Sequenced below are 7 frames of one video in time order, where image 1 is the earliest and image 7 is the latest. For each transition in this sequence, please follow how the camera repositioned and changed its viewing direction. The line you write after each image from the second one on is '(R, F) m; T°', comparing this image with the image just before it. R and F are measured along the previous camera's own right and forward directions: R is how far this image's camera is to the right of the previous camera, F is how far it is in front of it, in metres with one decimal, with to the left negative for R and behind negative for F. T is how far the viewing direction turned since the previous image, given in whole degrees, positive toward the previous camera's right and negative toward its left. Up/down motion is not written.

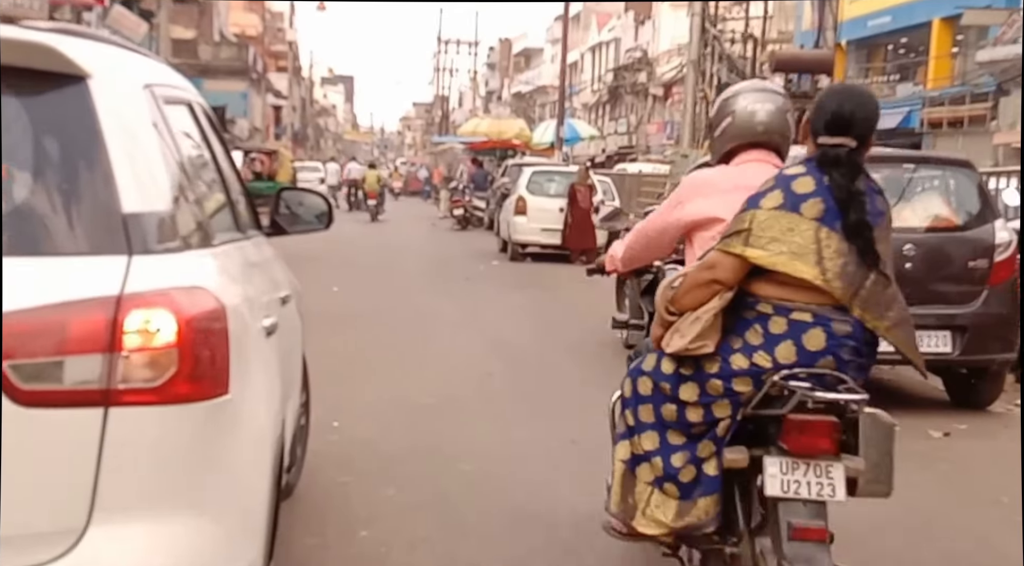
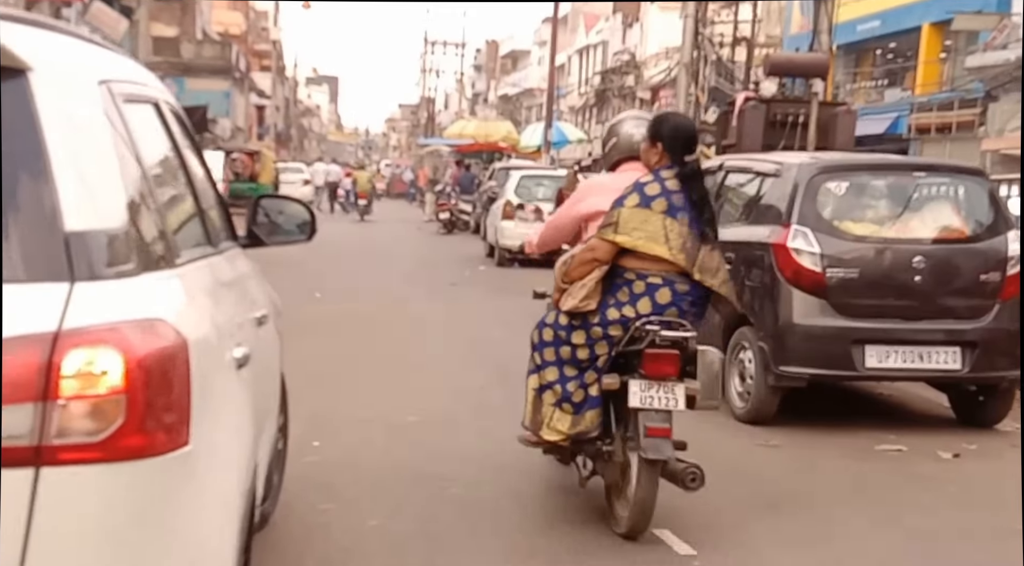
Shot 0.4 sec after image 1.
(0.0, +0.3) m; +1°
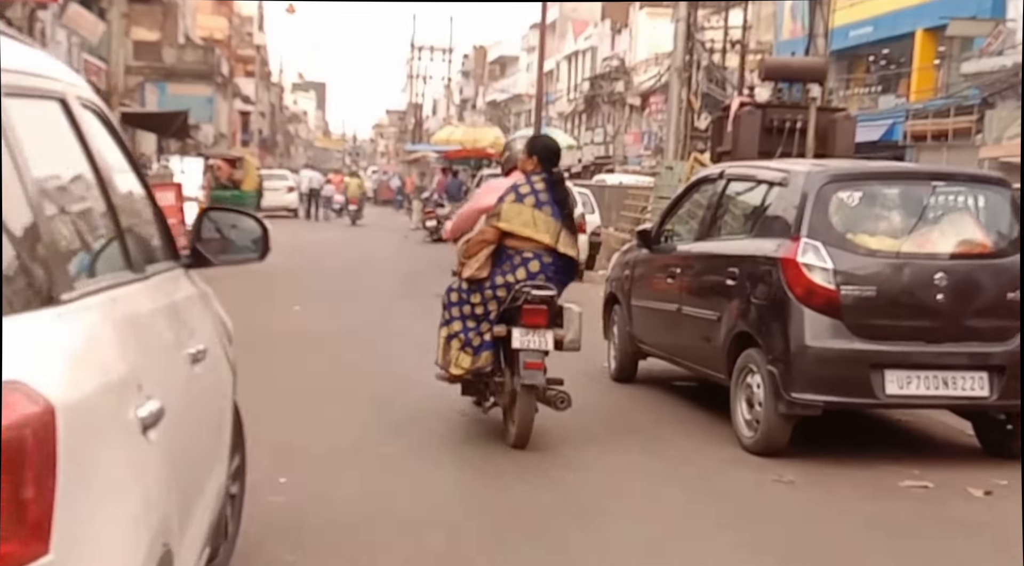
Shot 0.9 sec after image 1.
(0.0, +0.5) m; +1°
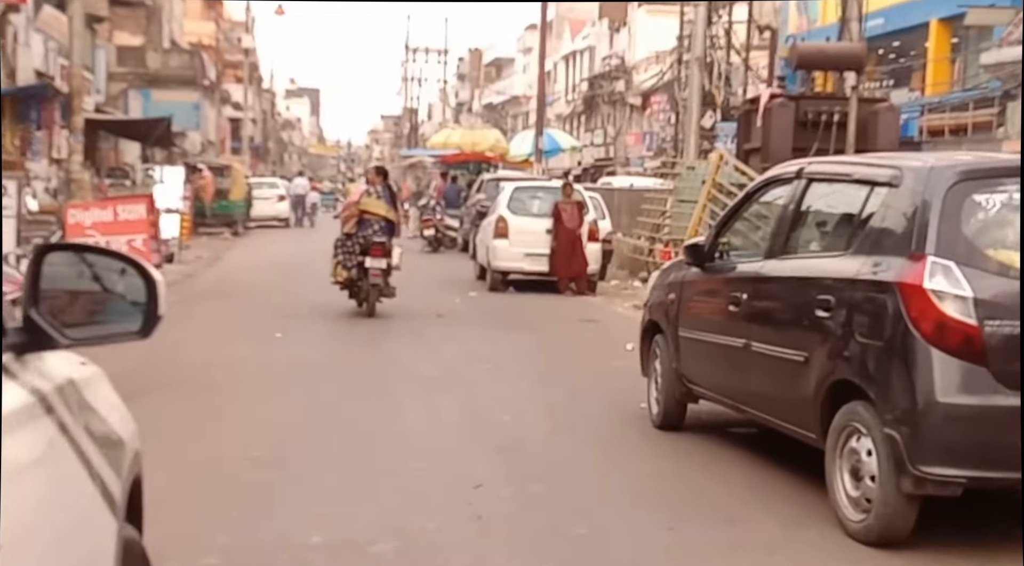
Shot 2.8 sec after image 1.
(-0.1, +1.4) m; 0°
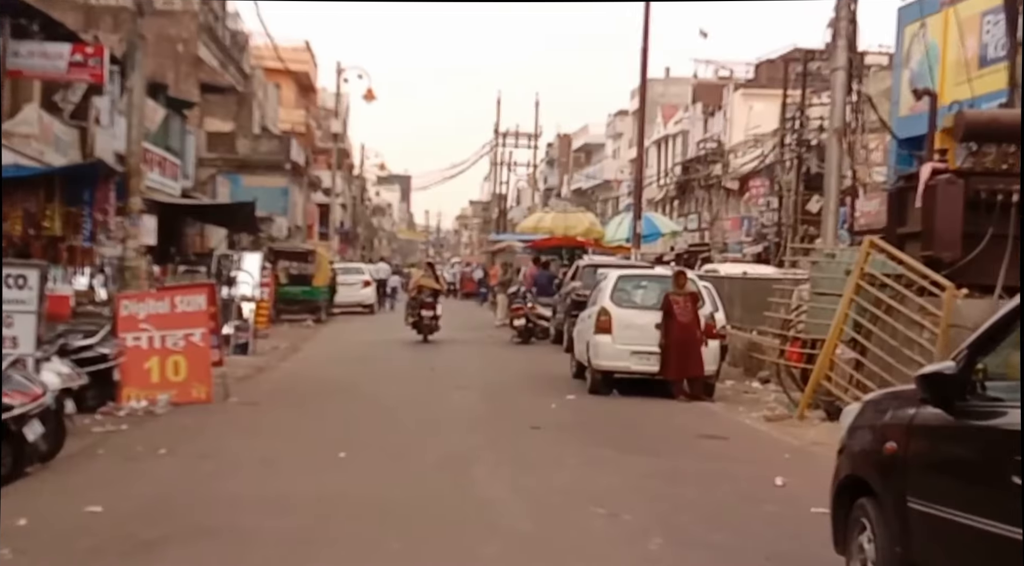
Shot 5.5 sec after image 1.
(-0.2, +1.9) m; -4°
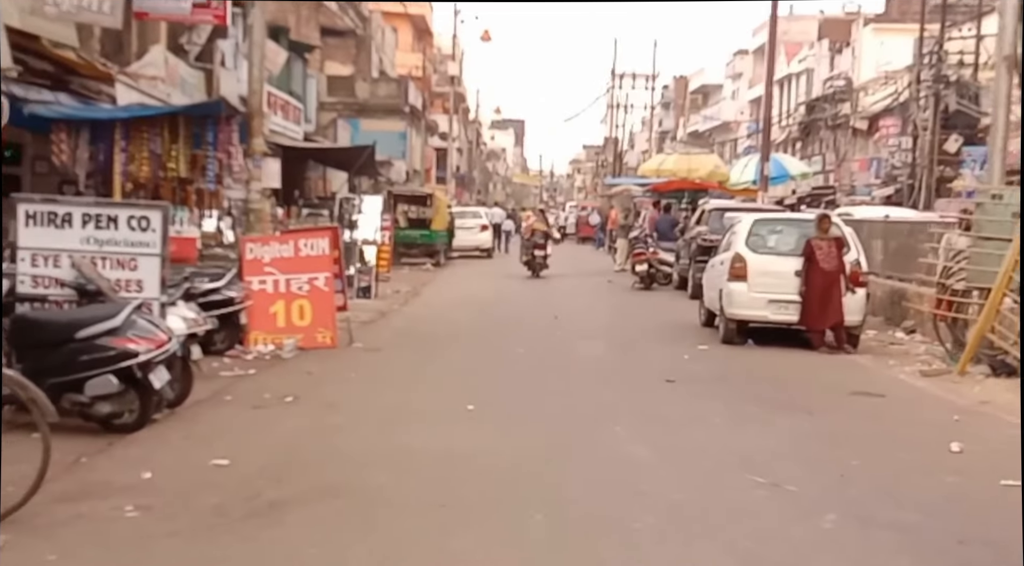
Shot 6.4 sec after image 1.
(-0.2, +0.6) m; -5°
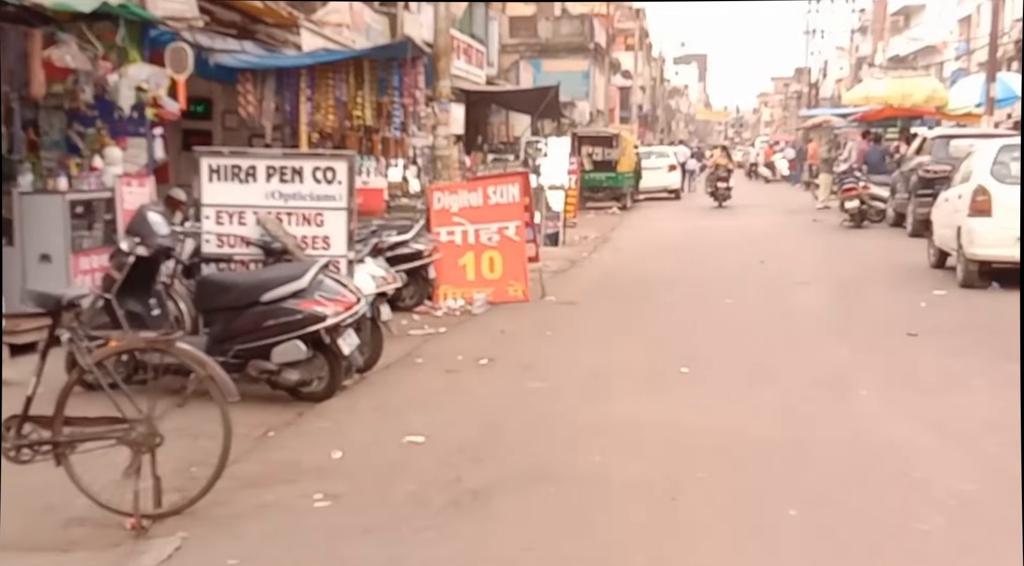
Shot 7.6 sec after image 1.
(-0.3, +1.1) m; -9°
